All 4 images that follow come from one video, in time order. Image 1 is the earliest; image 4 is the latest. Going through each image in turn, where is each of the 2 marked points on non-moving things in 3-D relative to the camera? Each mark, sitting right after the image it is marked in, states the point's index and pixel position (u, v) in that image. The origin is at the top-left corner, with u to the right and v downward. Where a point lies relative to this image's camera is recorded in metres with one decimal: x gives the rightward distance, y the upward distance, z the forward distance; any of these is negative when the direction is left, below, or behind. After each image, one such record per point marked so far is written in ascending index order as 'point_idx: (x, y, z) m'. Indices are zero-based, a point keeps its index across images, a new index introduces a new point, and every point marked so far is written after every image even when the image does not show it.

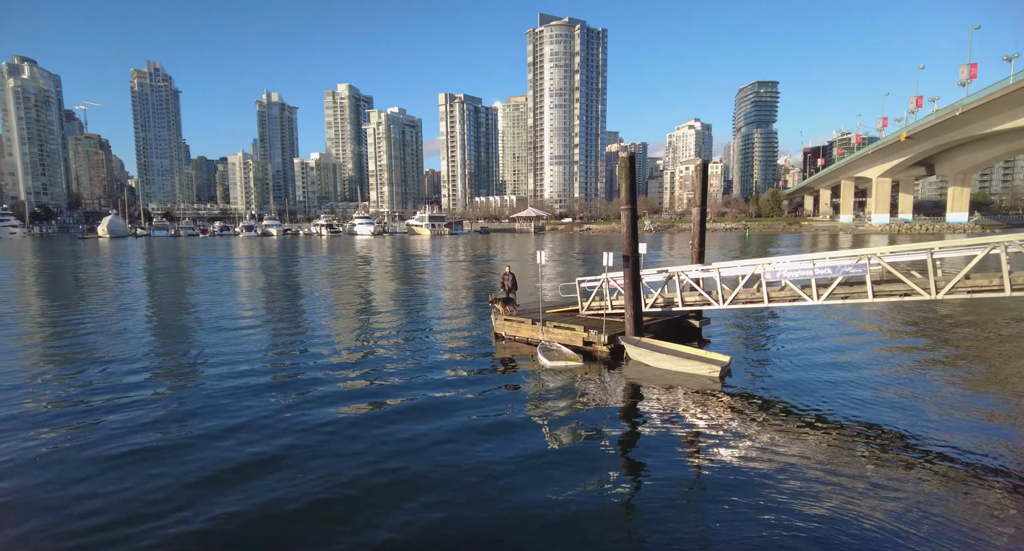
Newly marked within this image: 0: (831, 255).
0: (+10.2, +0.6, +20.0) m
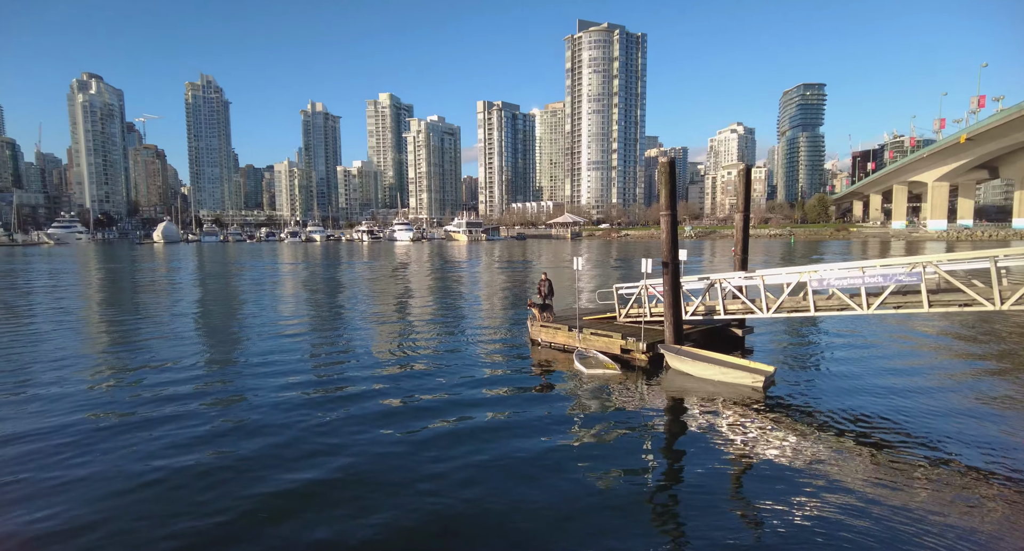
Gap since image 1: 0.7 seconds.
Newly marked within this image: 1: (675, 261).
0: (+11.4, +0.4, +18.9) m
1: (+5.2, +0.4, +19.4) m
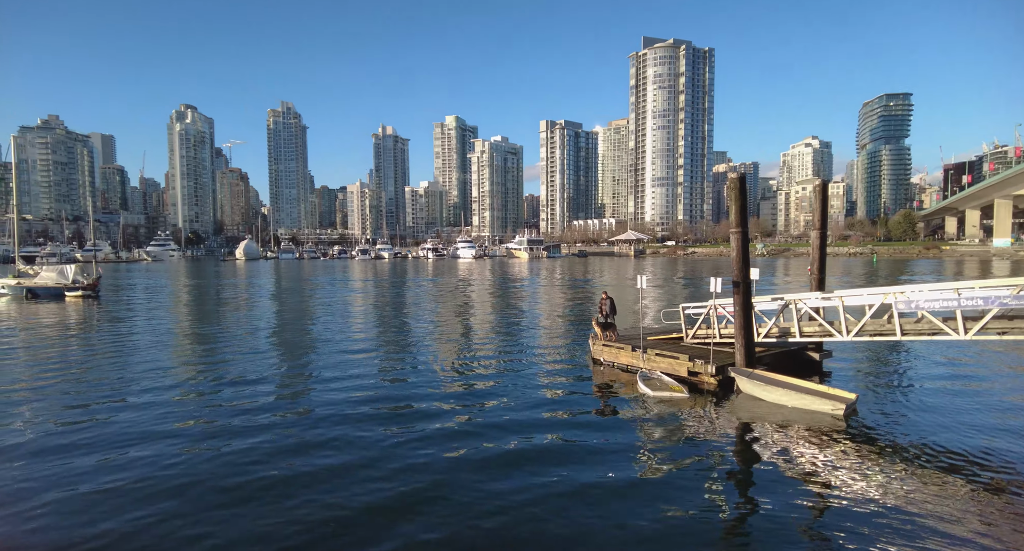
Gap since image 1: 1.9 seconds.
0: (+13.2, -0.2, +16.7) m
1: (+7.1, -0.1, +17.8) m
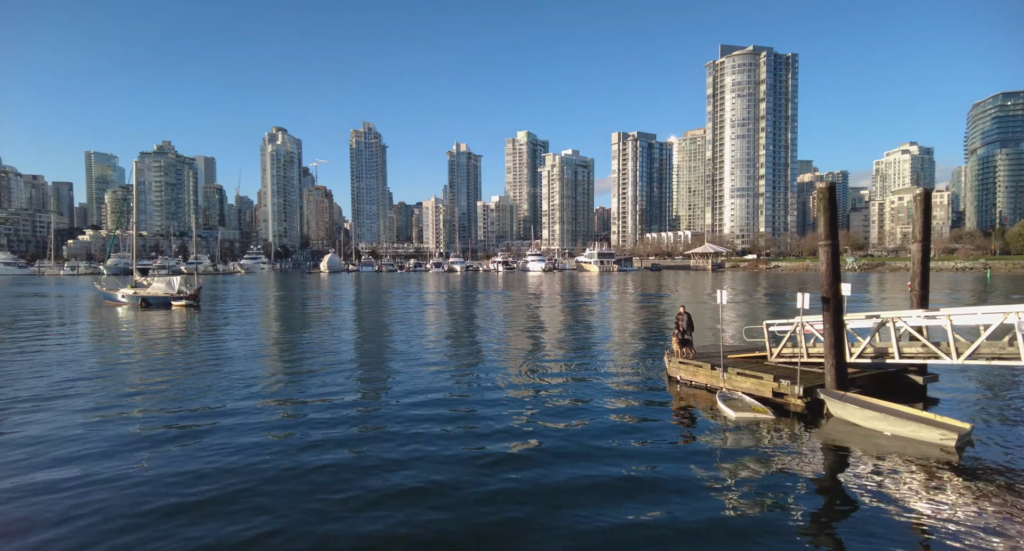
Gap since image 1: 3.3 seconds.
0: (+15.0, -0.6, +13.3) m
1: (+9.1, -0.5, +15.1) m
